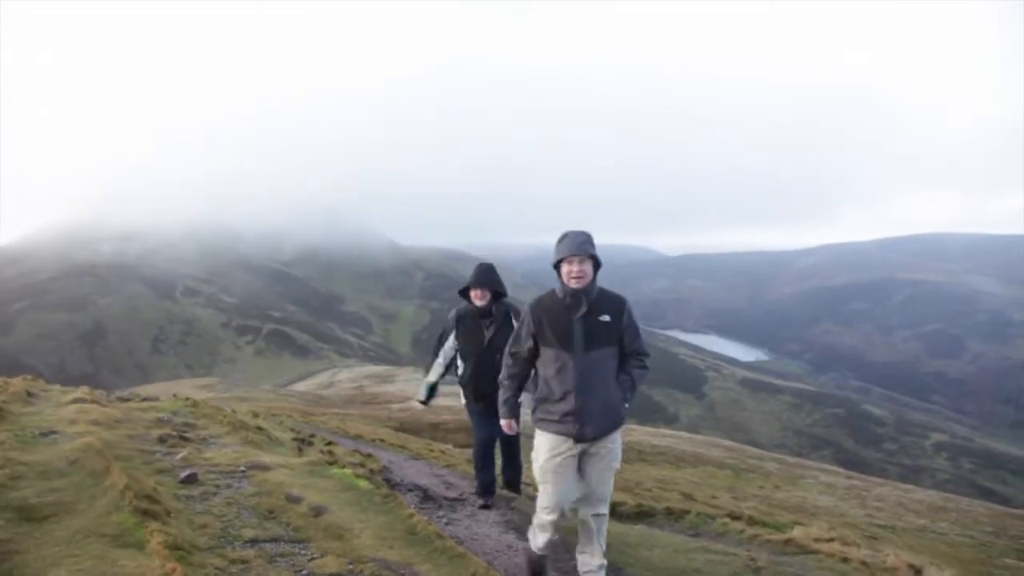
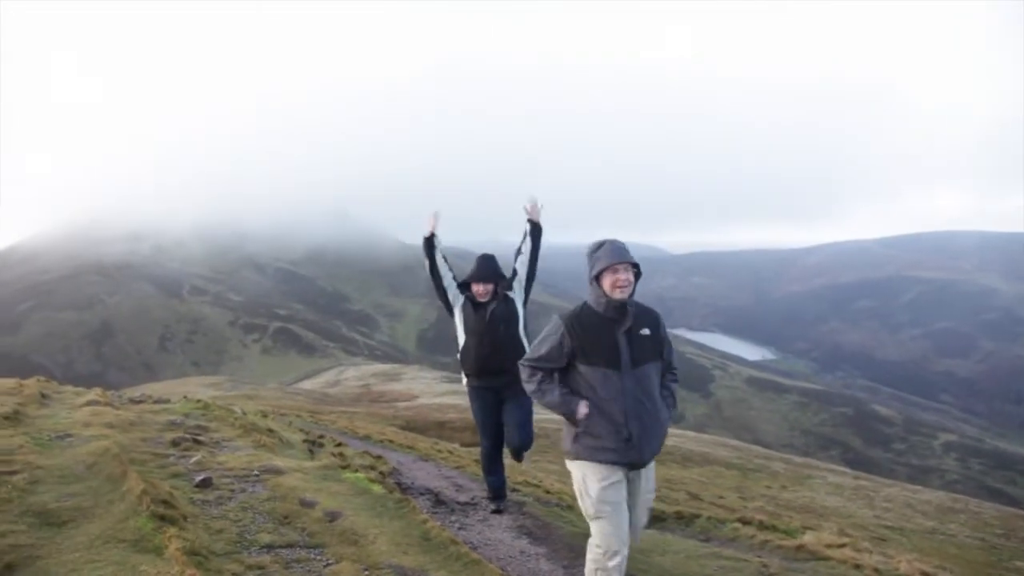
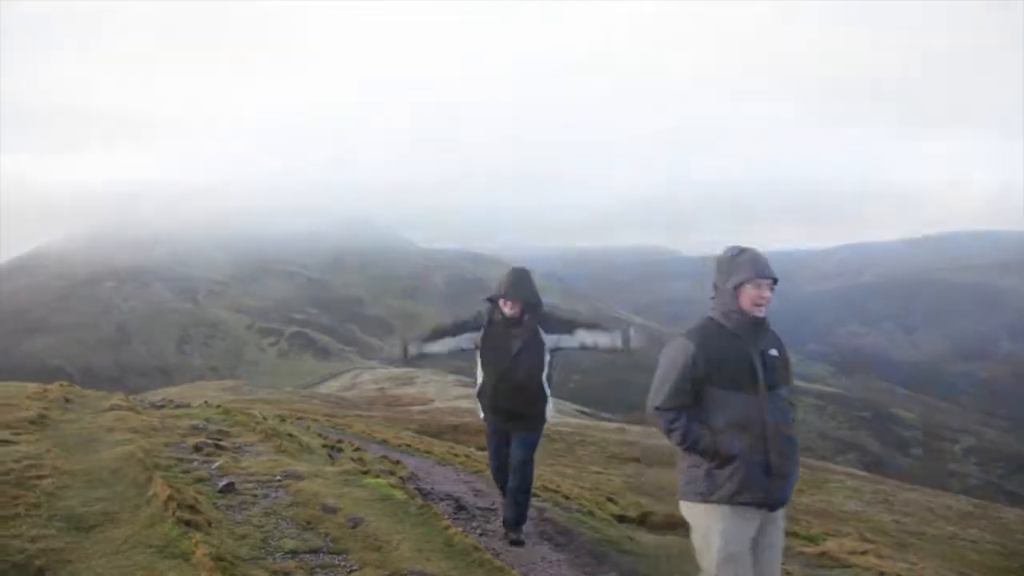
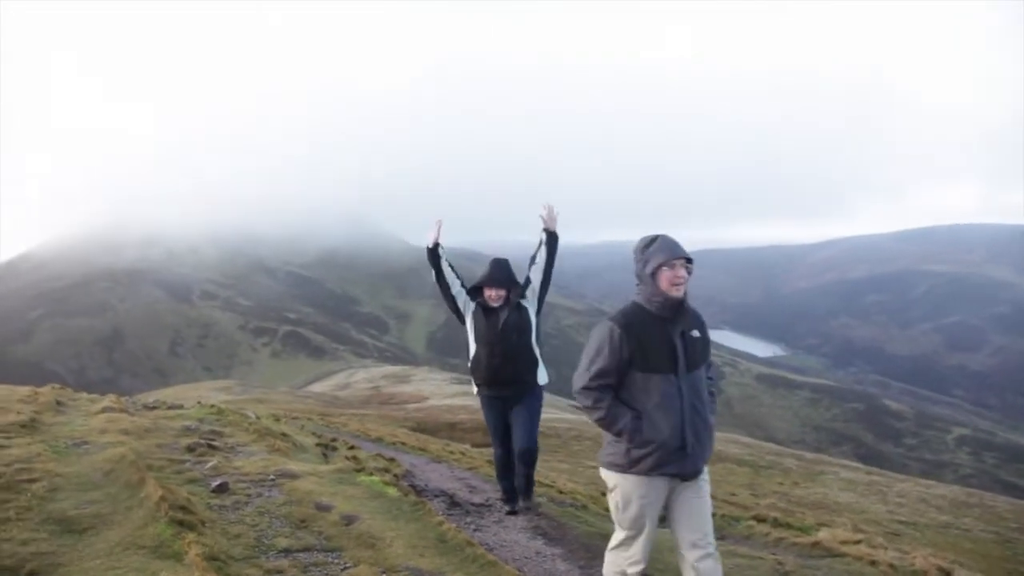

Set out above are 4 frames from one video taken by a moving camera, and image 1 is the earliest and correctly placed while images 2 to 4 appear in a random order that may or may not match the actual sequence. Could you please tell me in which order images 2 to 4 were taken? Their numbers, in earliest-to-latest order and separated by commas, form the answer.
2, 4, 3
